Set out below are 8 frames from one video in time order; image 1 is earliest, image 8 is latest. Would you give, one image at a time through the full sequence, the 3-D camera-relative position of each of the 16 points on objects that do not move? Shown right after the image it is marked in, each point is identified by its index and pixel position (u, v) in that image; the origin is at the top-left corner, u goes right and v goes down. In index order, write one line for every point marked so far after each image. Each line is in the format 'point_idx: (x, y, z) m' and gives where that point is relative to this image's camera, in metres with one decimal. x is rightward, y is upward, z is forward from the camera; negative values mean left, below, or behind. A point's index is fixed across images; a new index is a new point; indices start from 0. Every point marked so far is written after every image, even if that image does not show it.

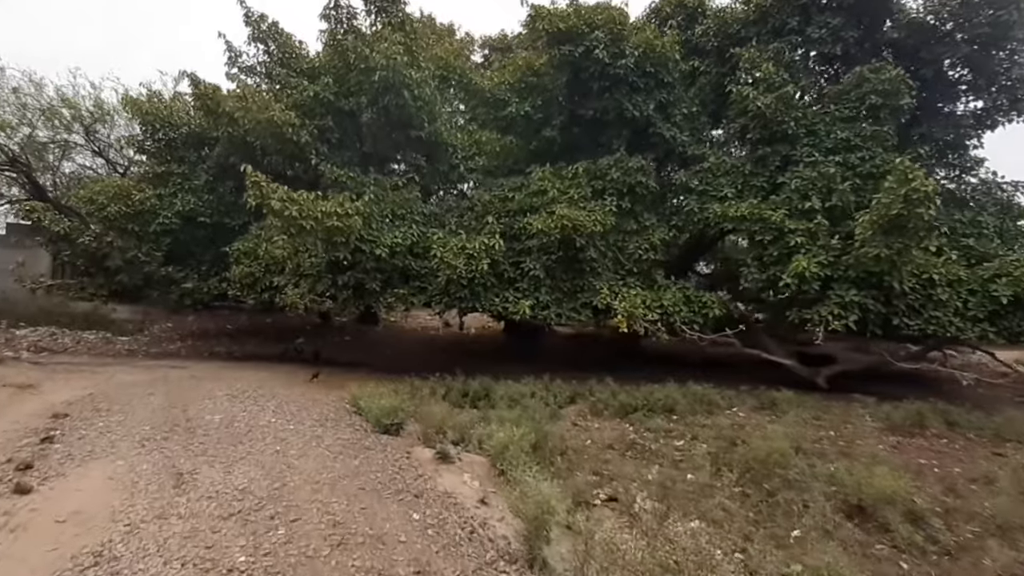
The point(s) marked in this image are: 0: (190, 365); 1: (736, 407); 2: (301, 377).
0: (-6.0, -1.4, +9.1) m
1: (+3.4, -1.9, +7.6) m
2: (-3.6, -1.5, +8.4) m
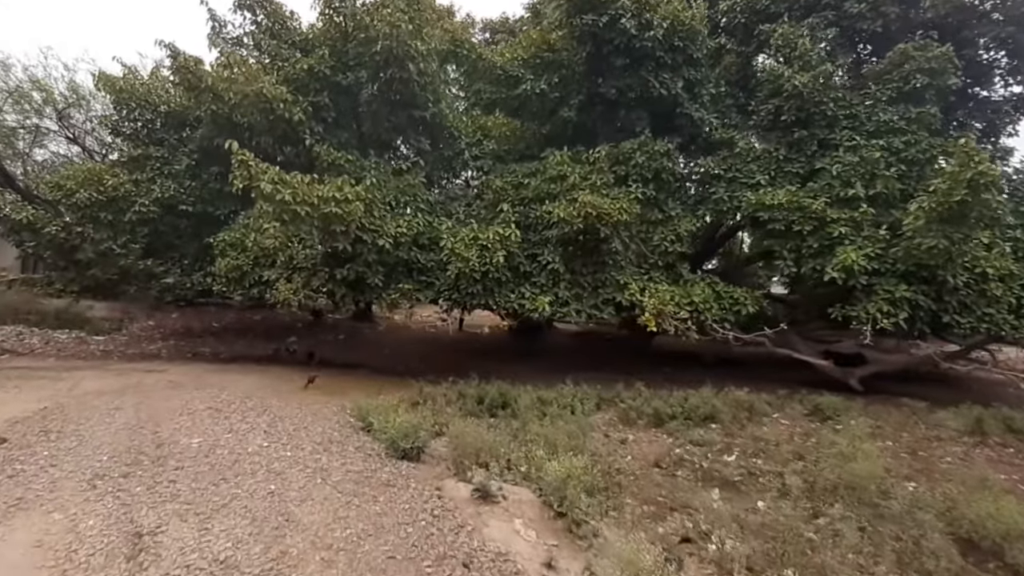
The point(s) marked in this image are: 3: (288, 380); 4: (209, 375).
0: (-5.7, -1.3, +8.2) m
1: (+3.7, -1.8, +6.9) m
2: (-3.3, -1.4, +7.5) m
3: (-3.5, -1.5, +7.6) m
4: (-4.8, -1.4, +7.8) m
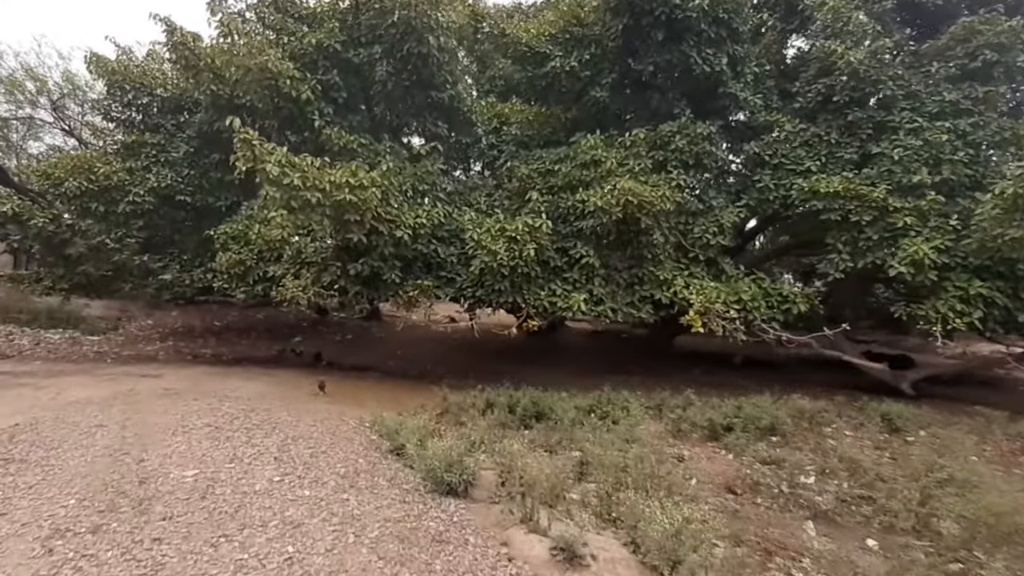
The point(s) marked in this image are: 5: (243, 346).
0: (-5.3, -1.3, +7.5) m
1: (+4.2, -1.7, +6.2) m
2: (-2.9, -1.4, +6.8) m
3: (-3.0, -1.4, +6.9) m
4: (-4.3, -1.3, +7.1) m
5: (-5.7, -1.2, +10.4) m
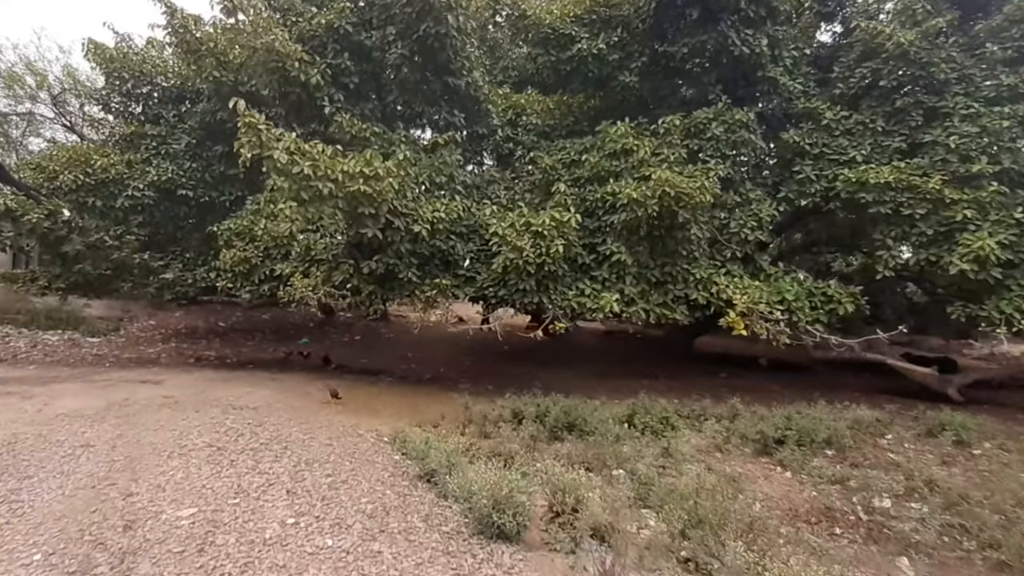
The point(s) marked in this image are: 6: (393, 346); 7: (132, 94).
0: (-4.9, -1.3, +7.0) m
1: (+4.5, -1.7, +5.6) m
2: (-2.5, -1.4, +6.3) m
3: (-2.7, -1.4, +6.4) m
4: (-4.0, -1.3, +6.6) m
5: (-5.4, -1.2, +10.0) m
6: (-2.7, -1.3, +11.0) m
7: (-7.1, +3.6, +9.1) m
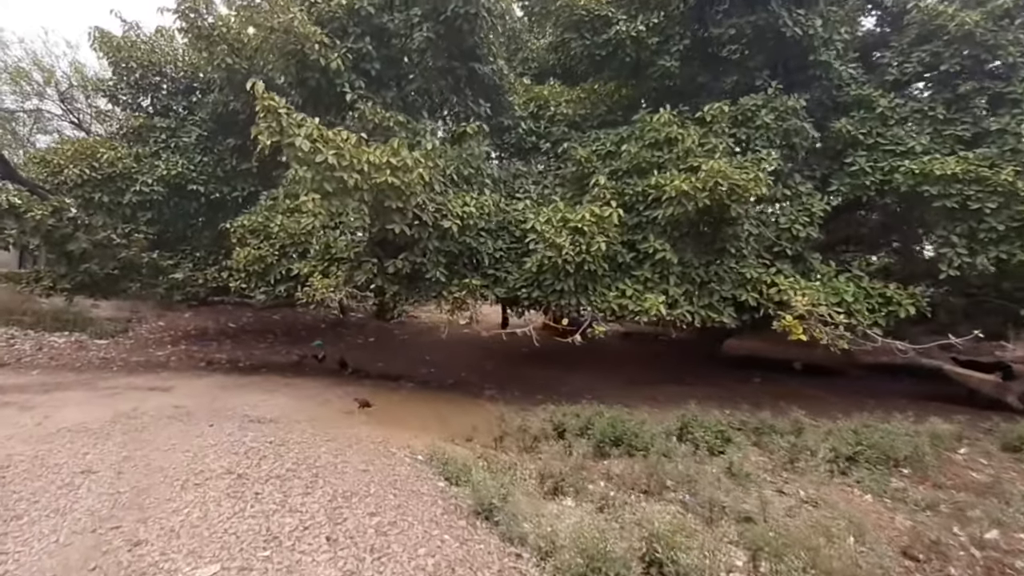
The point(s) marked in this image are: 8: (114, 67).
0: (-4.5, -1.3, +6.6) m
1: (+4.9, -1.7, +5.1) m
2: (-2.1, -1.4, +5.9) m
3: (-2.3, -1.4, +6.0) m
4: (-3.6, -1.3, +6.1) m
5: (-4.9, -1.2, +9.5) m
6: (-2.2, -1.3, +10.5) m
7: (-6.6, +3.6, +8.7) m
8: (-7.0, +3.9, +8.7) m
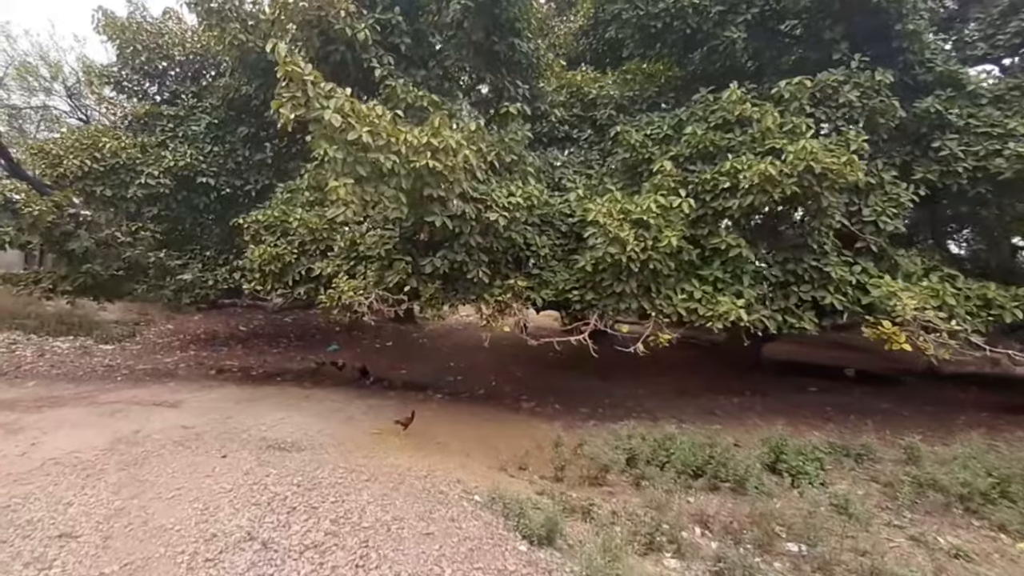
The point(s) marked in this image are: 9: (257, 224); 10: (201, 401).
0: (-3.9, -1.3, +5.9) m
1: (+5.5, -1.7, +4.3) m
2: (-1.5, -1.4, +5.1) m
3: (-1.7, -1.4, +5.3) m
4: (-3.0, -1.4, +5.4) m
5: (-4.3, -1.2, +8.8) m
6: (-1.6, -1.3, +9.8) m
7: (-6.0, +3.6, +8.1) m
8: (-6.4, +3.9, +8.0) m
9: (-3.0, +0.8, +5.9) m
10: (-3.7, -1.3, +5.8) m
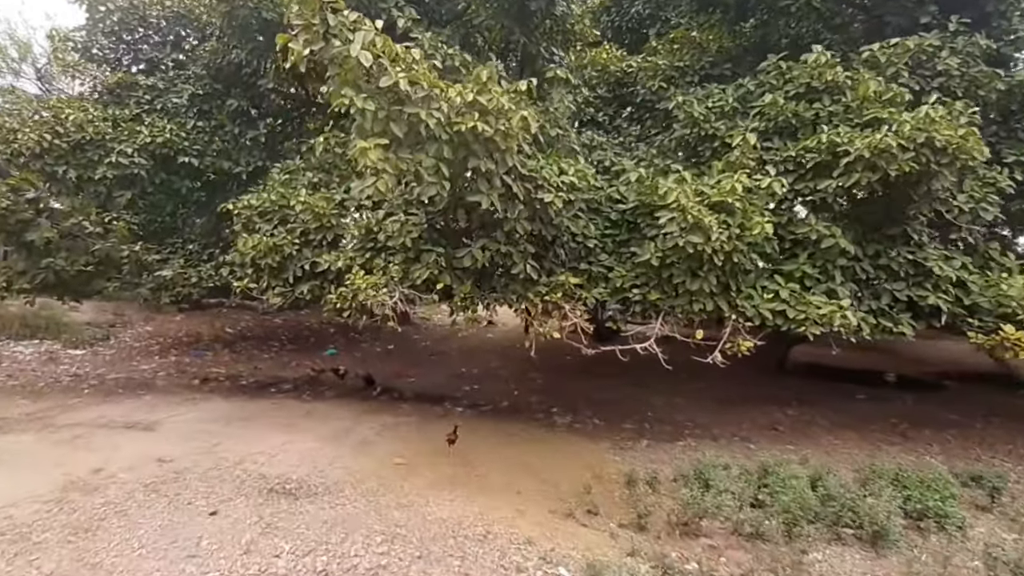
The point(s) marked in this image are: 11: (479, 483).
0: (-3.5, -1.3, +4.9) m
1: (+5.9, -1.7, +3.5) m
2: (-1.1, -1.4, +4.2) m
3: (-1.2, -1.4, +4.3) m
4: (-2.5, -1.3, +4.5) m
5: (-3.9, -1.2, +7.8) m
6: (-1.2, -1.3, +8.9) m
7: (-5.6, +3.6, +7.0) m
8: (-6.0, +3.9, +6.9) m
9: (-2.6, +0.8, +4.9) m
10: (-3.2, -1.3, +4.8) m
11: (-0.2, -1.5, +3.8) m
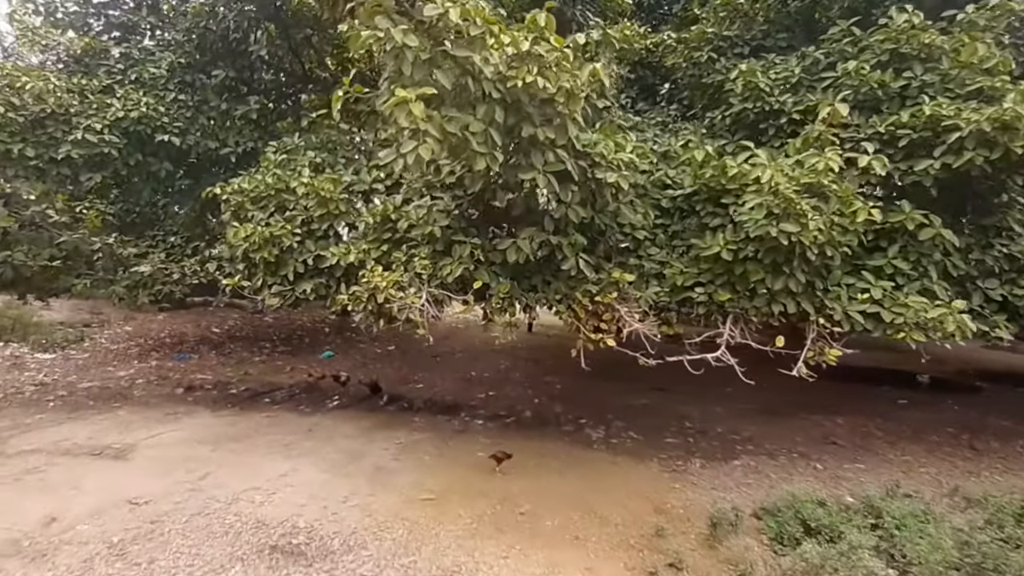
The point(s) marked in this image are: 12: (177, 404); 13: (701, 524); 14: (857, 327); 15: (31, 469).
0: (-3.1, -1.3, +4.2) m
1: (+6.3, -1.7, +2.9) m
2: (-0.7, -1.4, +3.5) m
3: (-0.9, -1.4, +3.6) m
4: (-2.2, -1.3, +3.7) m
5: (-3.6, -1.2, +7.1) m
6: (-1.0, -1.2, +8.2) m
7: (-5.3, +3.6, +6.2) m
8: (-5.7, +3.9, +6.1) m
9: (-2.3, +0.8, +4.1) m
10: (-2.9, -1.3, +4.1) m
11: (+0.1, -1.5, +3.1) m
12: (-3.7, -1.3, +5.5) m
13: (+1.2, -1.5, +3.1) m
14: (+2.7, -0.3, +3.8) m
15: (-3.6, -1.3, +3.6) m
